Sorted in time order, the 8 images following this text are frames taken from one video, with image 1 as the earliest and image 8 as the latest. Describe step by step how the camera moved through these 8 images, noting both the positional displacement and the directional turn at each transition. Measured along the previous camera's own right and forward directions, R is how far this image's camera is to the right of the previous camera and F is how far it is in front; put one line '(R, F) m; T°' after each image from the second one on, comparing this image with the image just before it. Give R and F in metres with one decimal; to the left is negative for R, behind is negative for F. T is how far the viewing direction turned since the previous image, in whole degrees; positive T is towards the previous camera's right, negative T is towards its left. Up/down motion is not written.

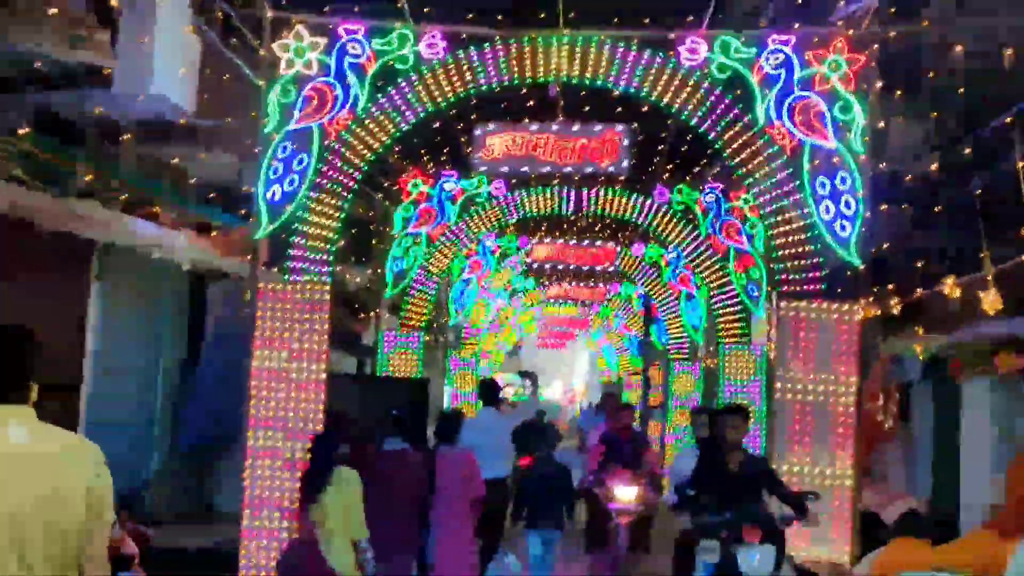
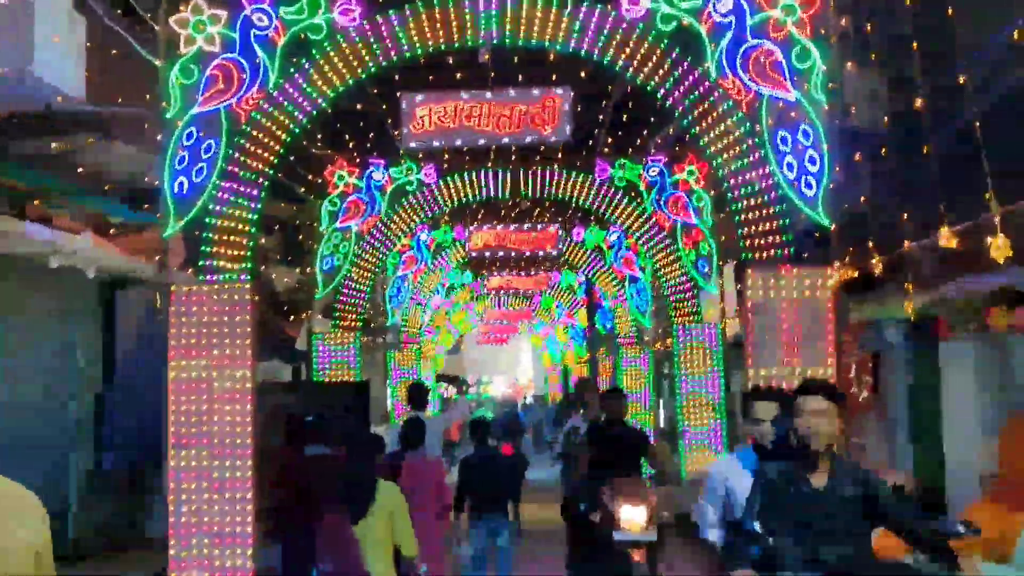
(0.0, +0.7) m; +3°
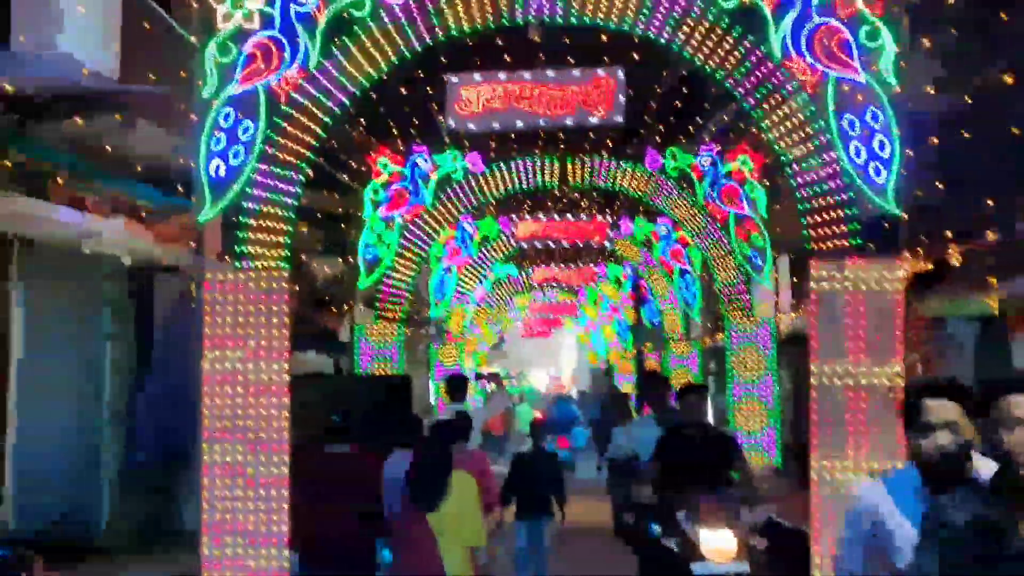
(0.0, +0.3) m; -2°
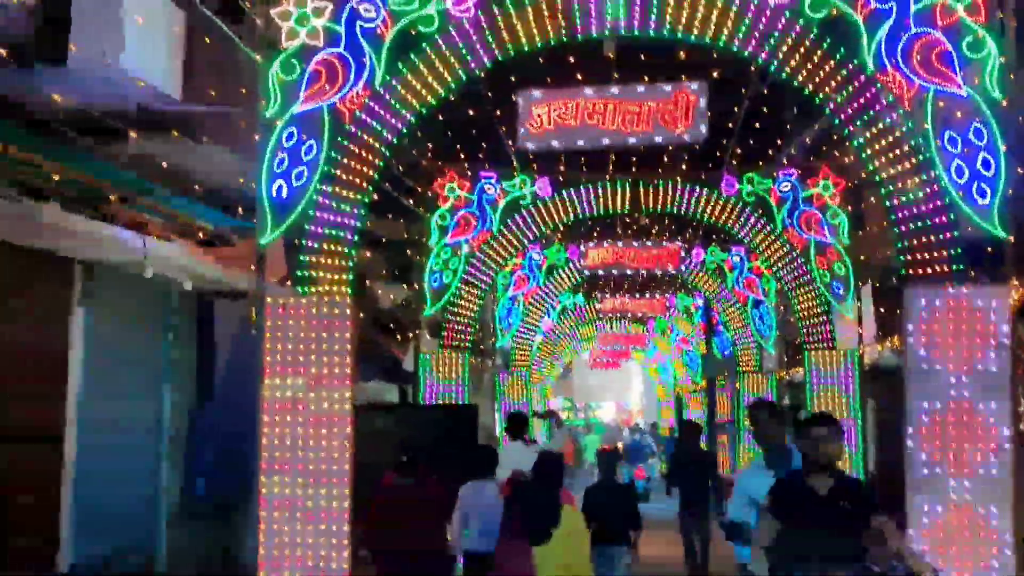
(0.0, +0.3) m; -3°
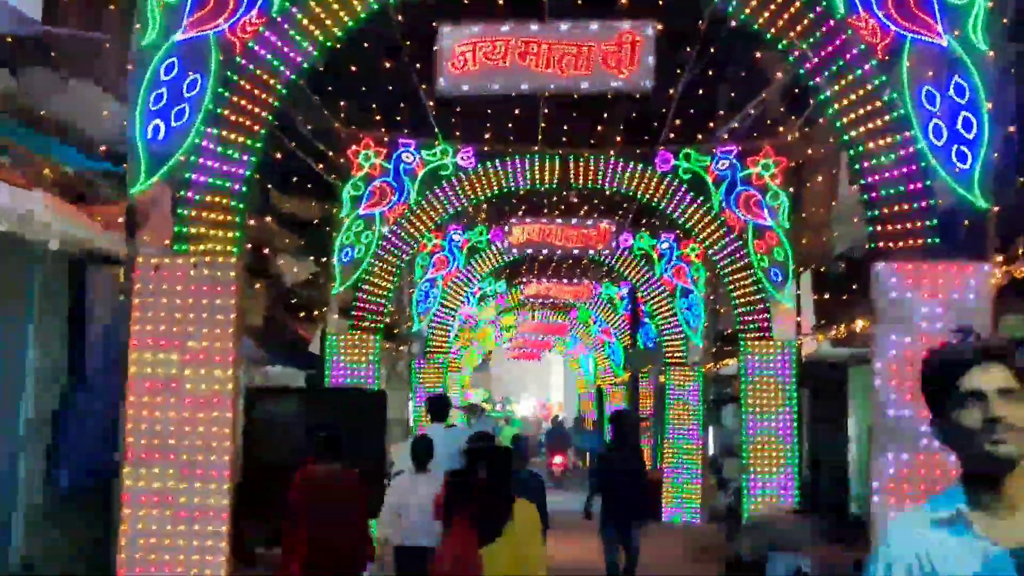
(0.0, +0.8) m; +4°
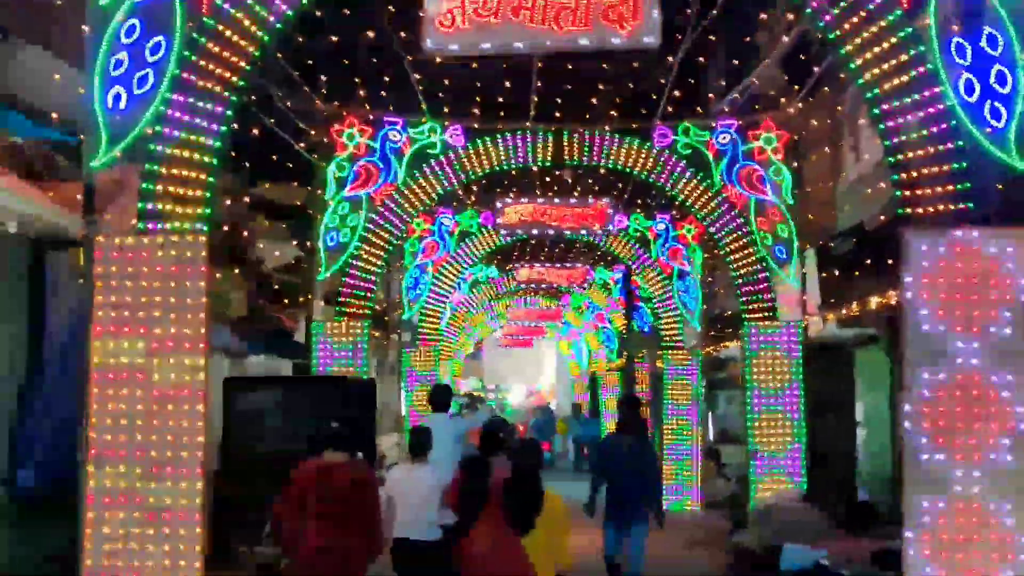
(0.0, +0.4) m; 0°
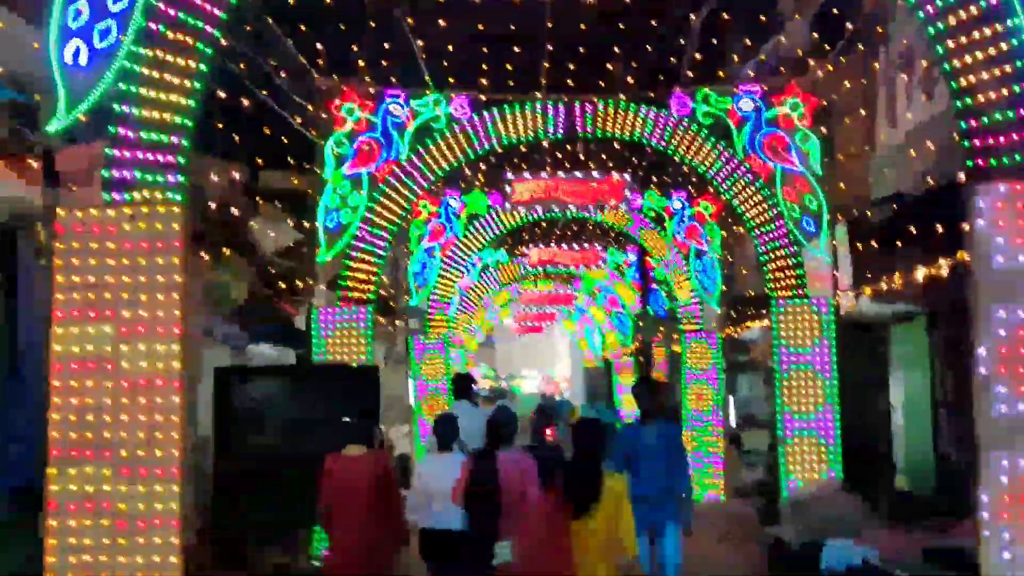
(0.0, +0.6) m; 0°
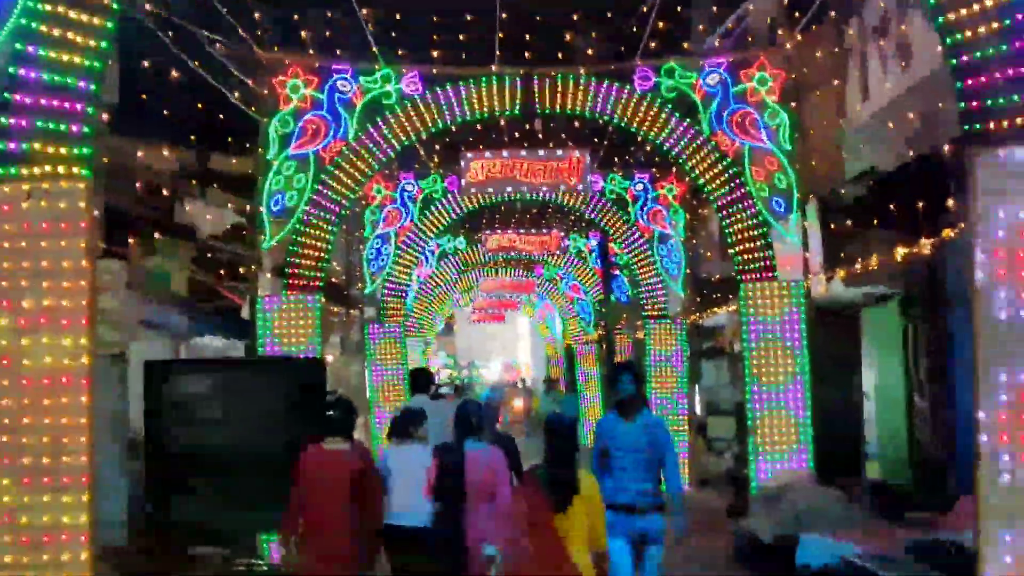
(0.0, +0.5) m; +2°
